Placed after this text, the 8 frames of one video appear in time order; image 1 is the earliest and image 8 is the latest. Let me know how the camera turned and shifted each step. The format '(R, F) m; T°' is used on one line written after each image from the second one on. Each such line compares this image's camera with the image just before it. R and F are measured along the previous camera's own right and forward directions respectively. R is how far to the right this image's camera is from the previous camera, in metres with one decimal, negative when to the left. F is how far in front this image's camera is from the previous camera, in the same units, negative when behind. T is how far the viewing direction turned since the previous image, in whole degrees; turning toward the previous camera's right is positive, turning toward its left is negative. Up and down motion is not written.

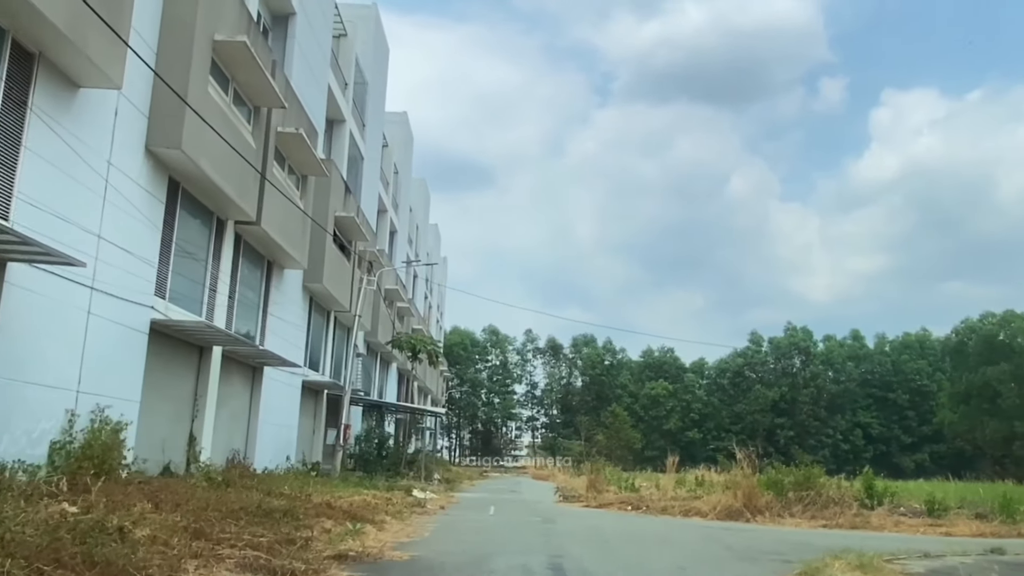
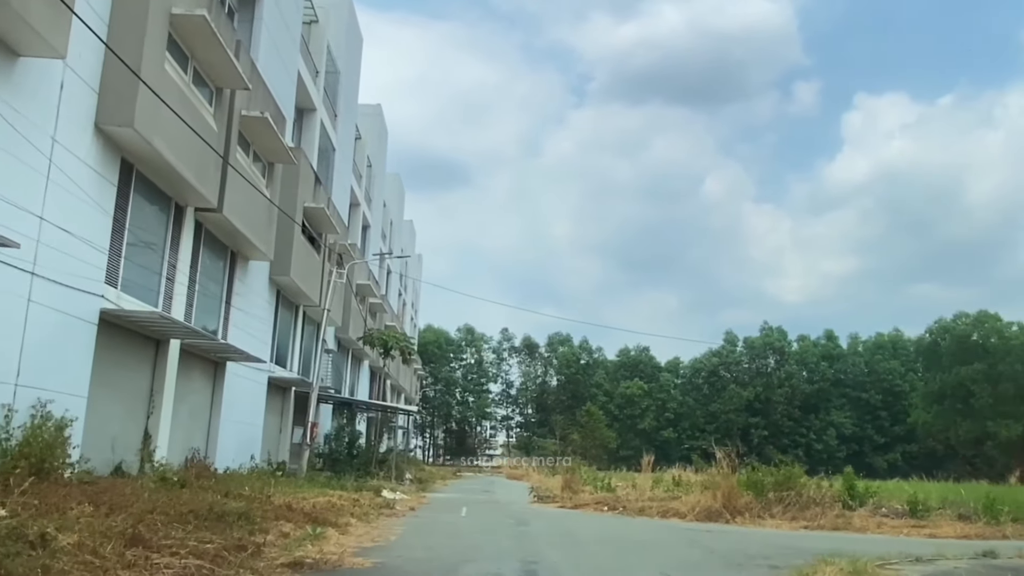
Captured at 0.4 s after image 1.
(0.0, +0.7) m; +2°
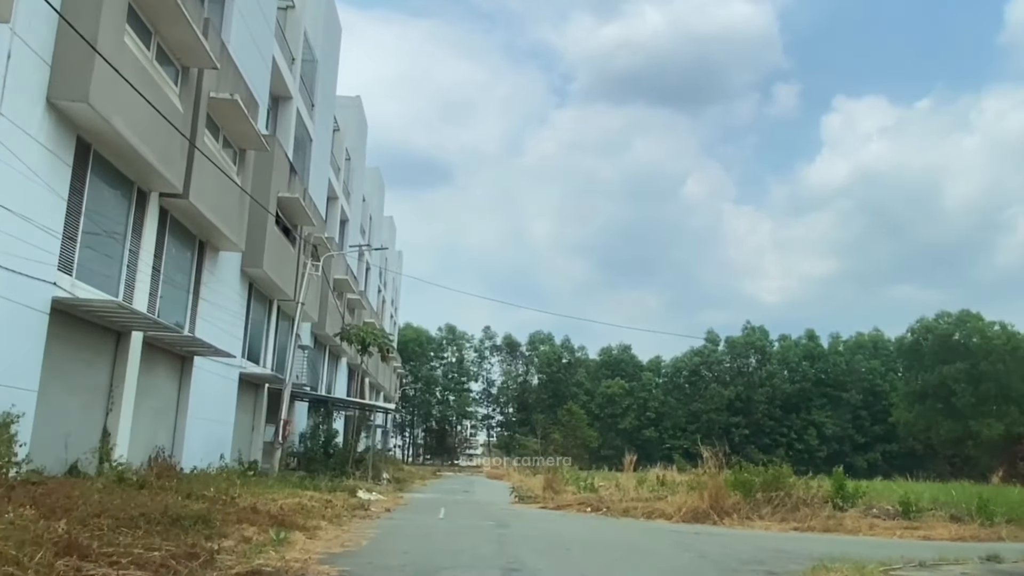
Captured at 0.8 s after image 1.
(0.0, +0.8) m; +1°
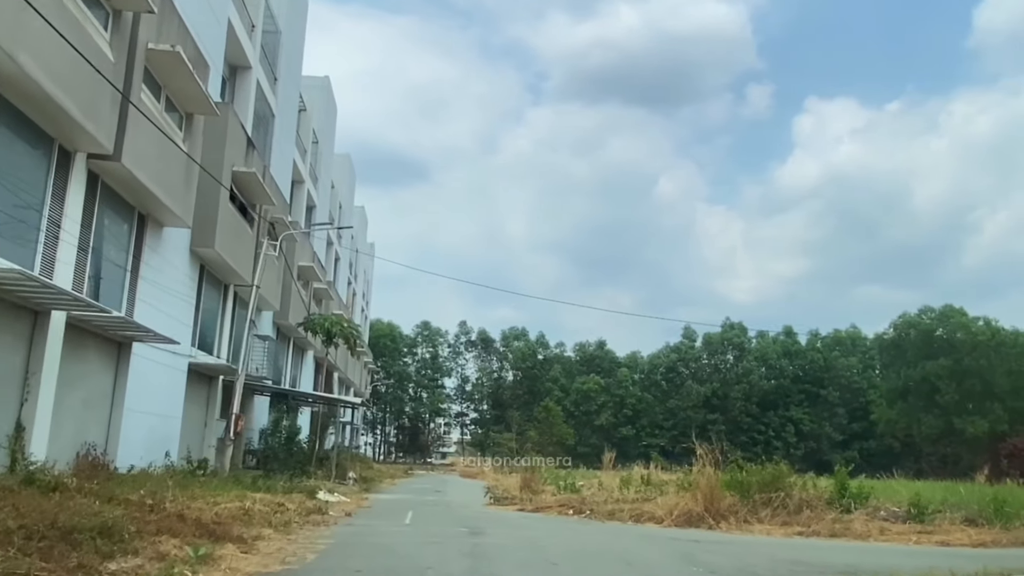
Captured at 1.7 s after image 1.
(0.0, +1.8) m; +2°
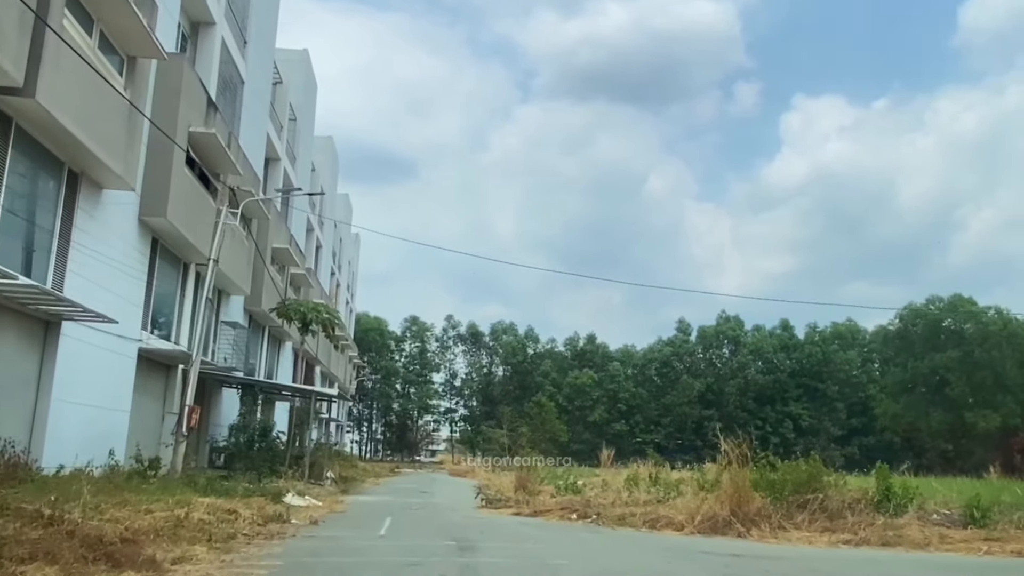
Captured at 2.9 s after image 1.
(-0.1, +2.5) m; +1°
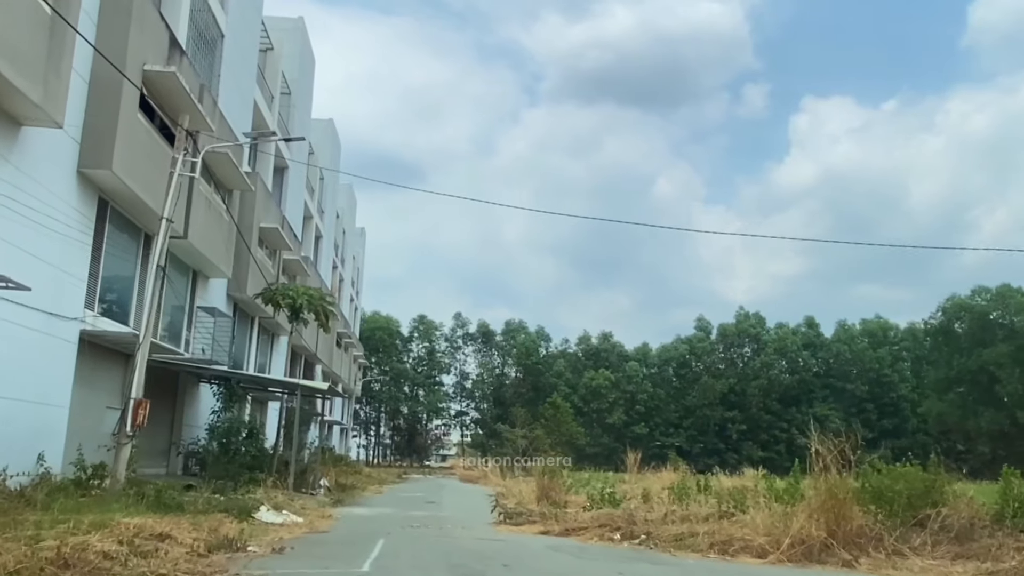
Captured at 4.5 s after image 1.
(-0.3, +3.5) m; -1°
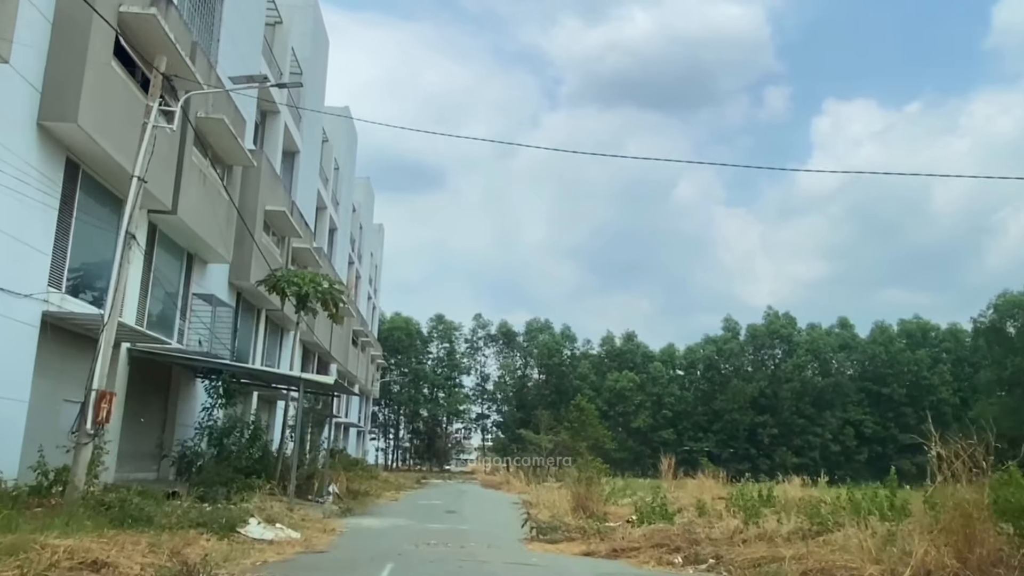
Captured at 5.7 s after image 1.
(-0.2, +2.4) m; -1°
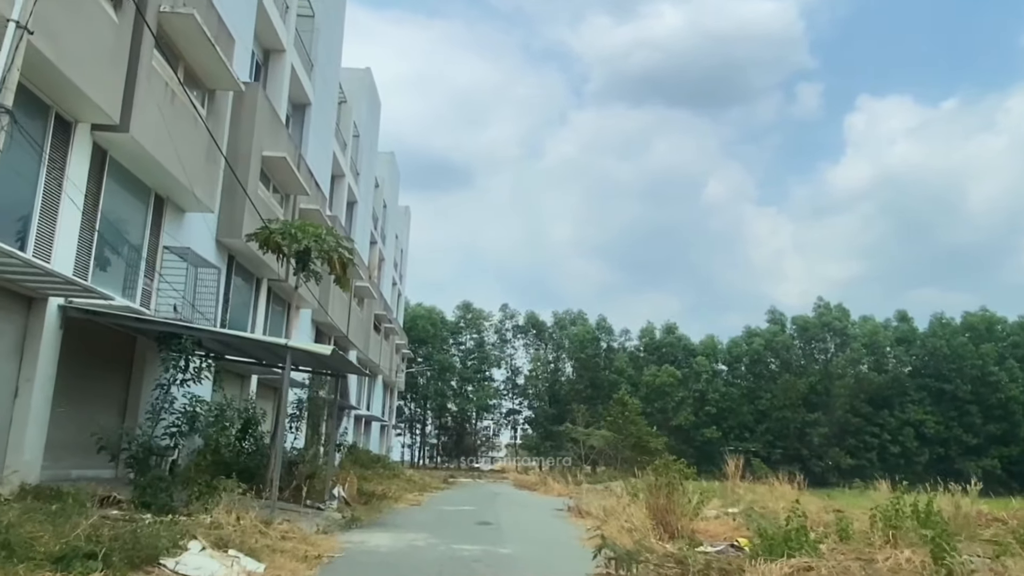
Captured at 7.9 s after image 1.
(-0.4, +4.3) m; -2°
